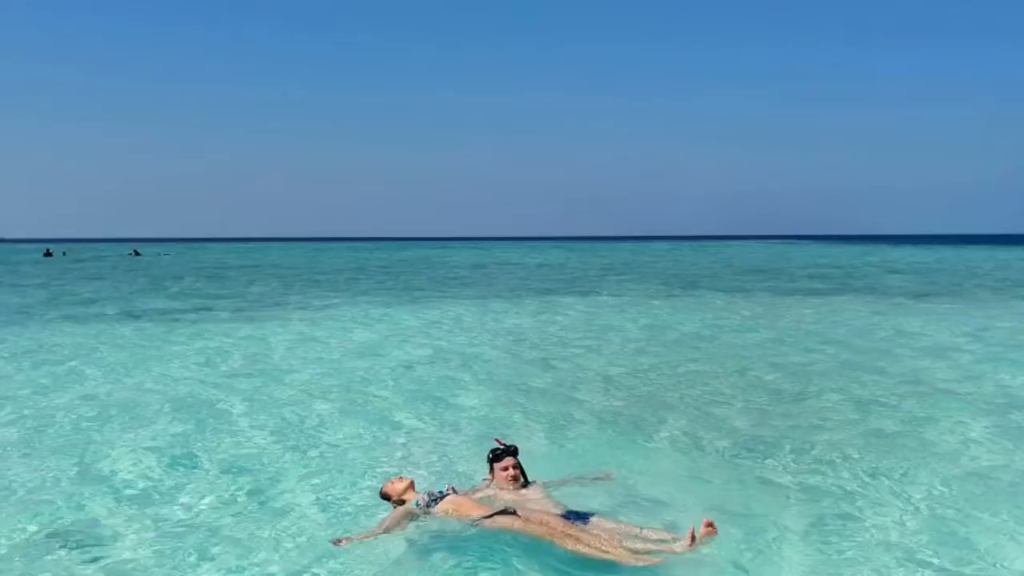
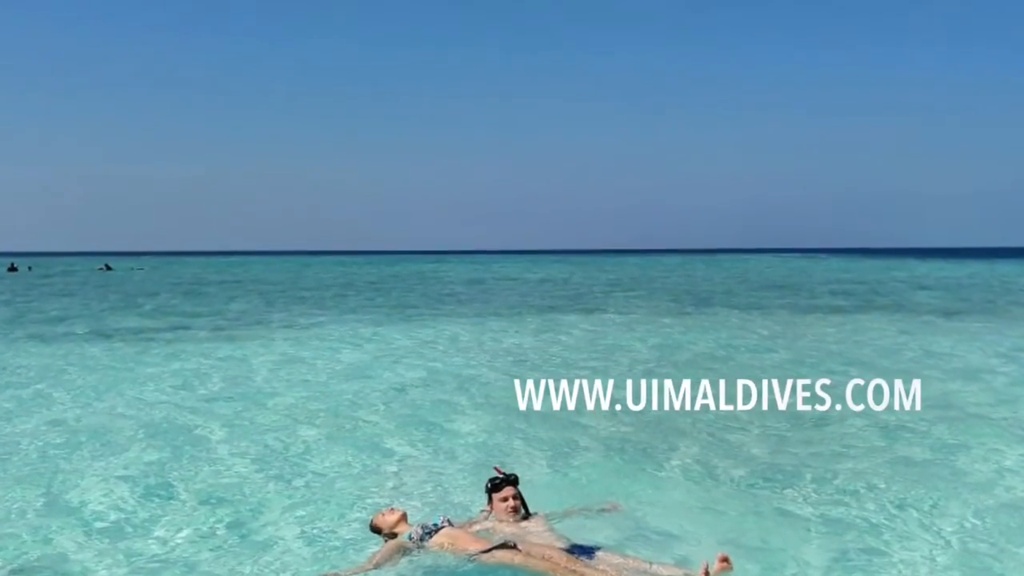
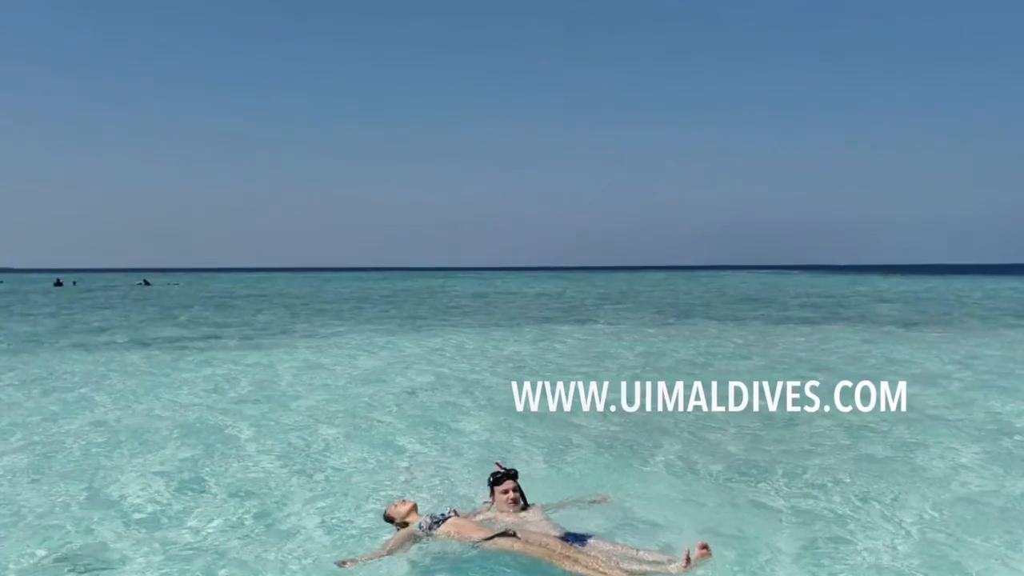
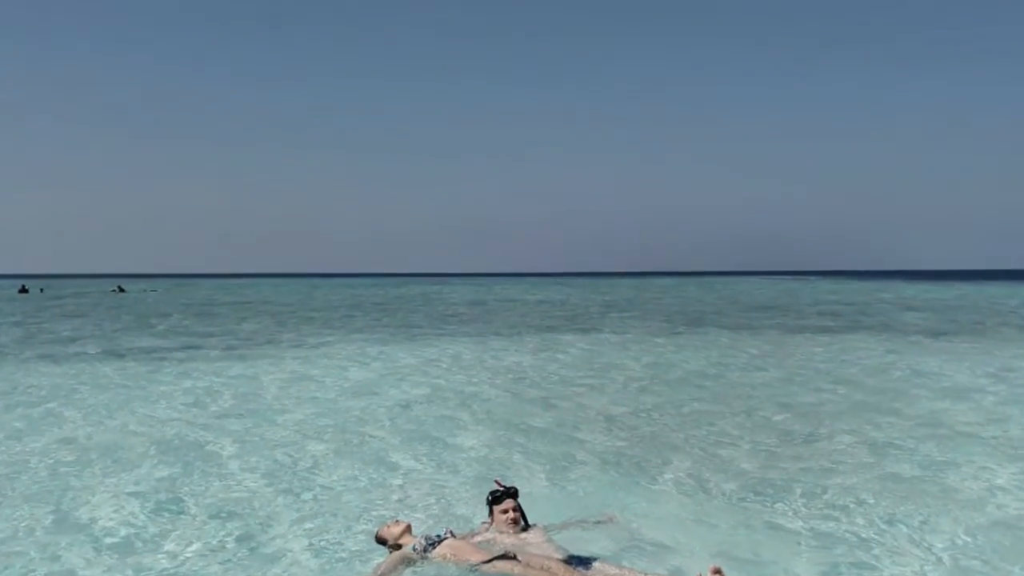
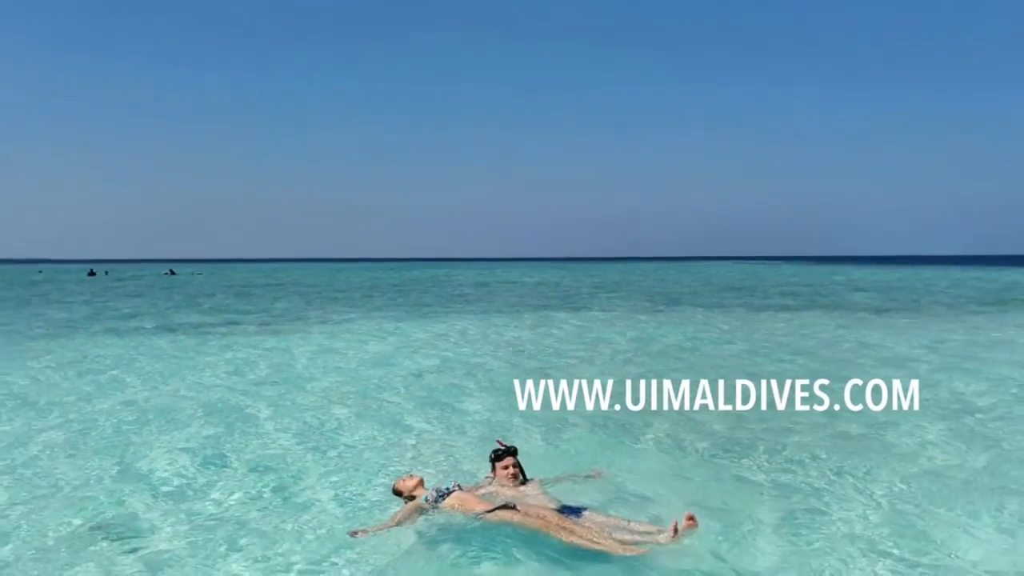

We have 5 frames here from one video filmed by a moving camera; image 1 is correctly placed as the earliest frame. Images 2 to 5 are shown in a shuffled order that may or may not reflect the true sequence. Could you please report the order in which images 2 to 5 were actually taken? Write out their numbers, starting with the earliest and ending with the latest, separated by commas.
2, 5, 3, 4
